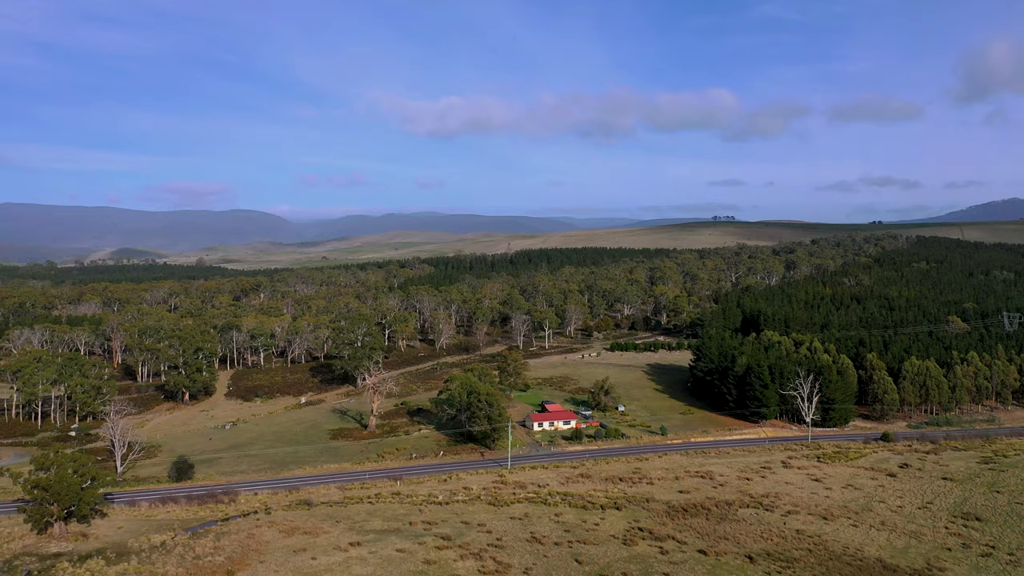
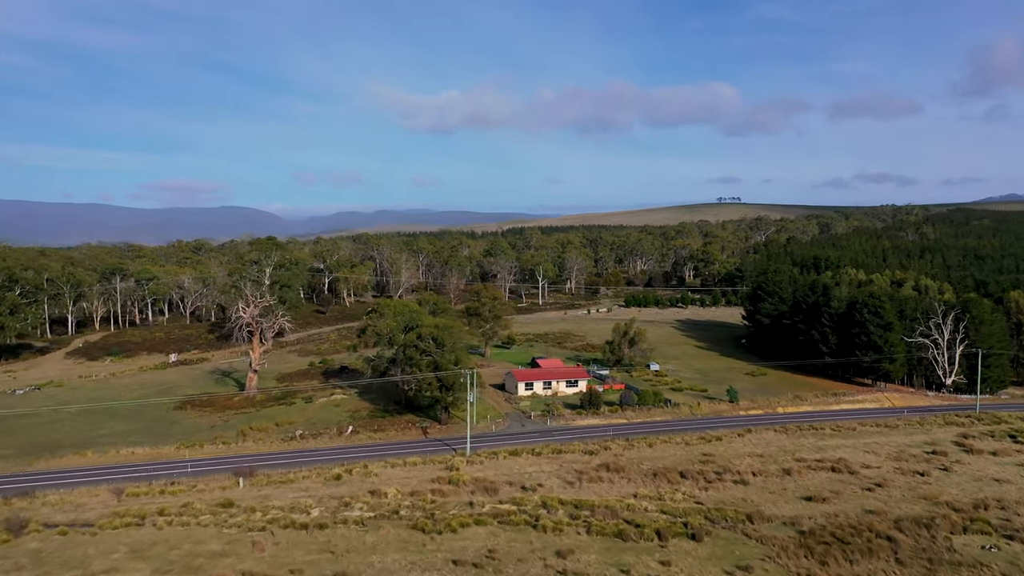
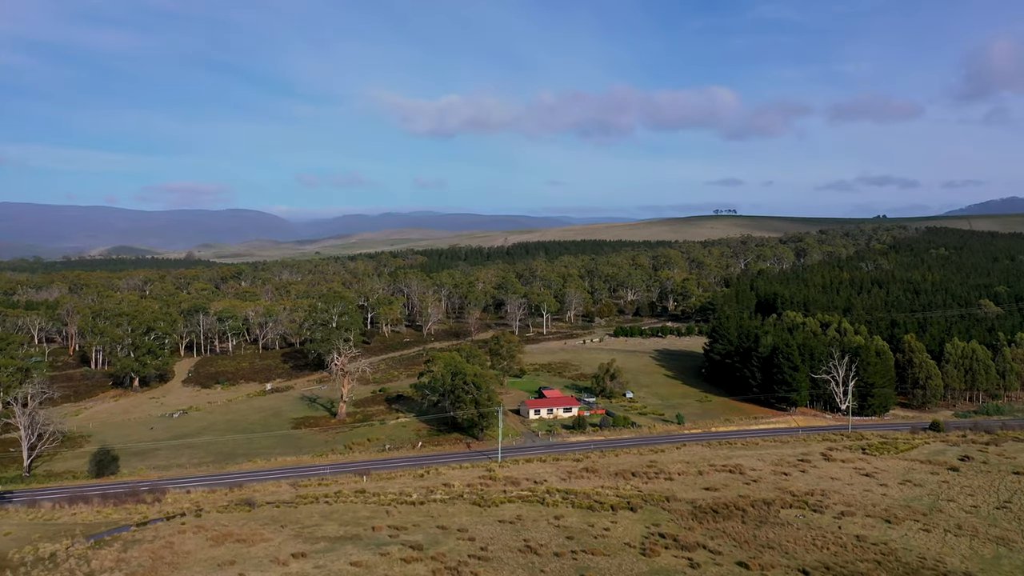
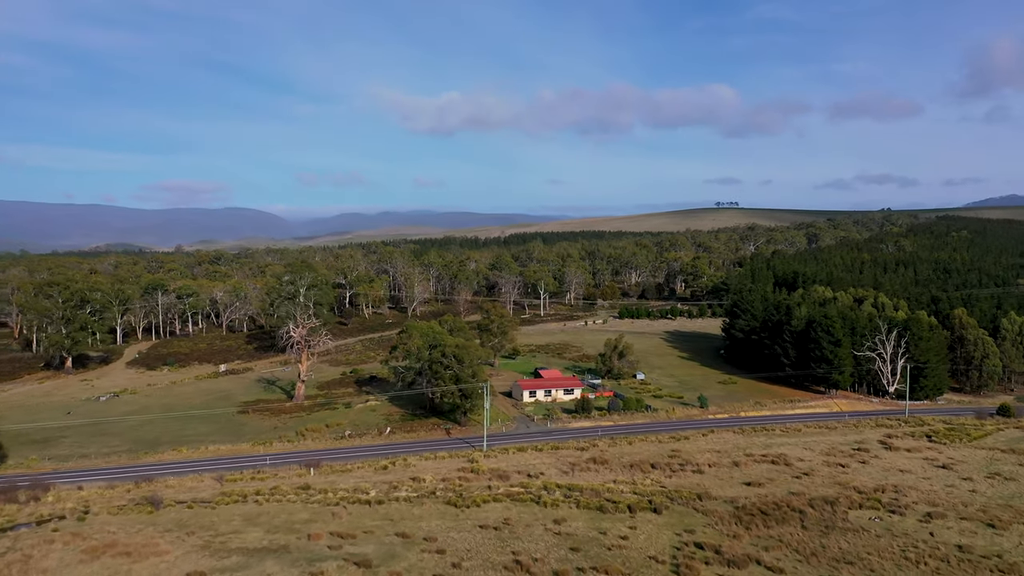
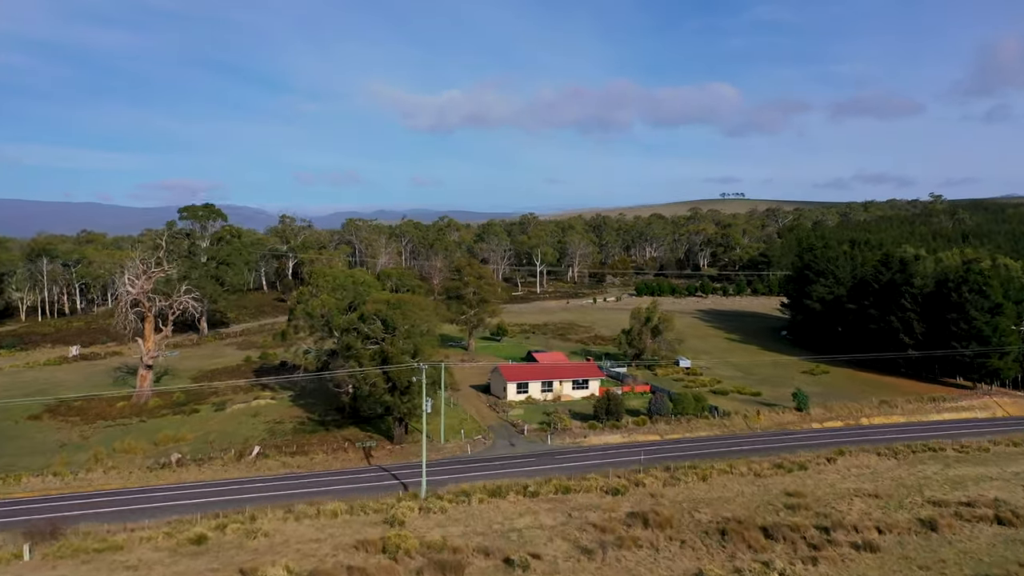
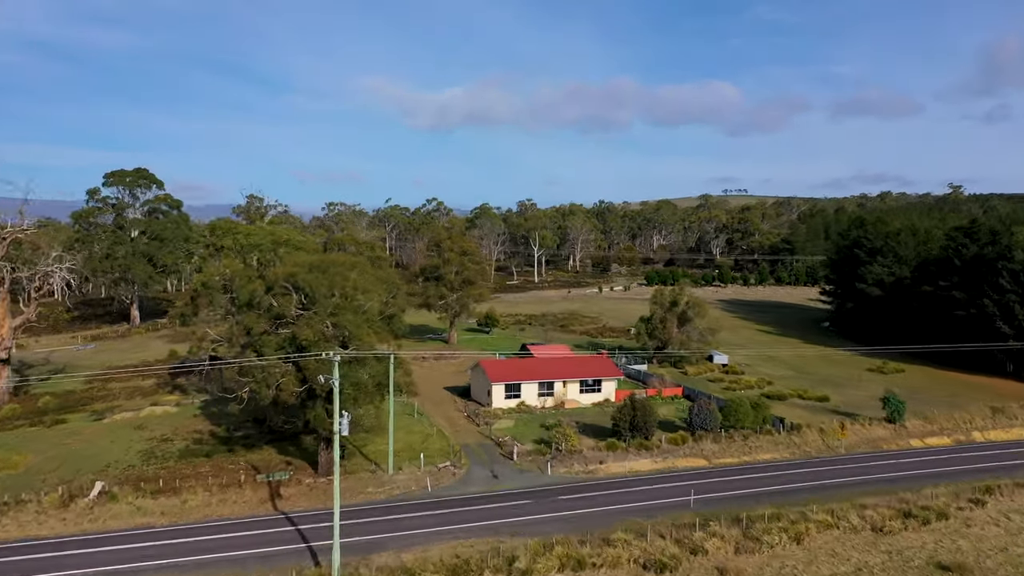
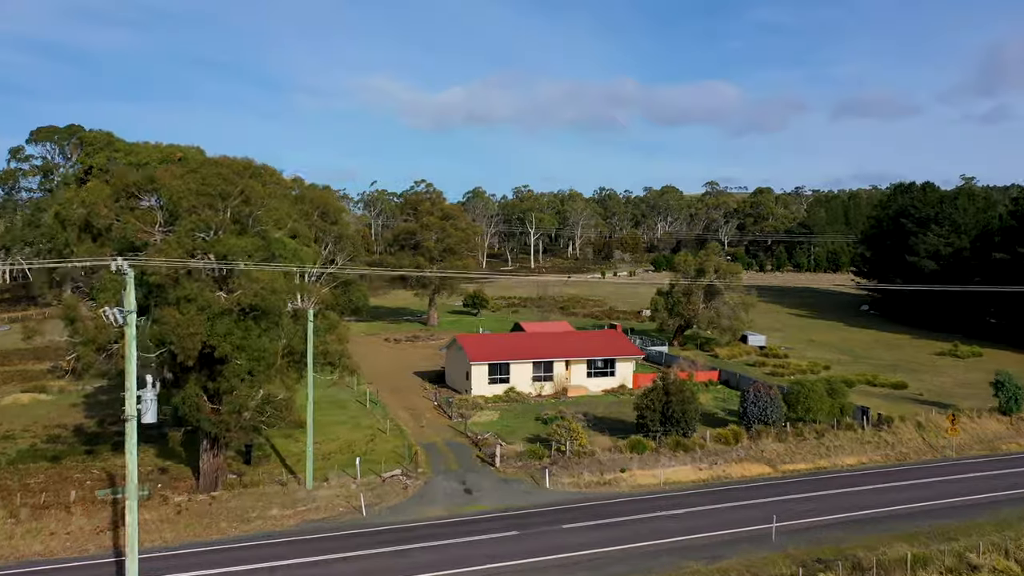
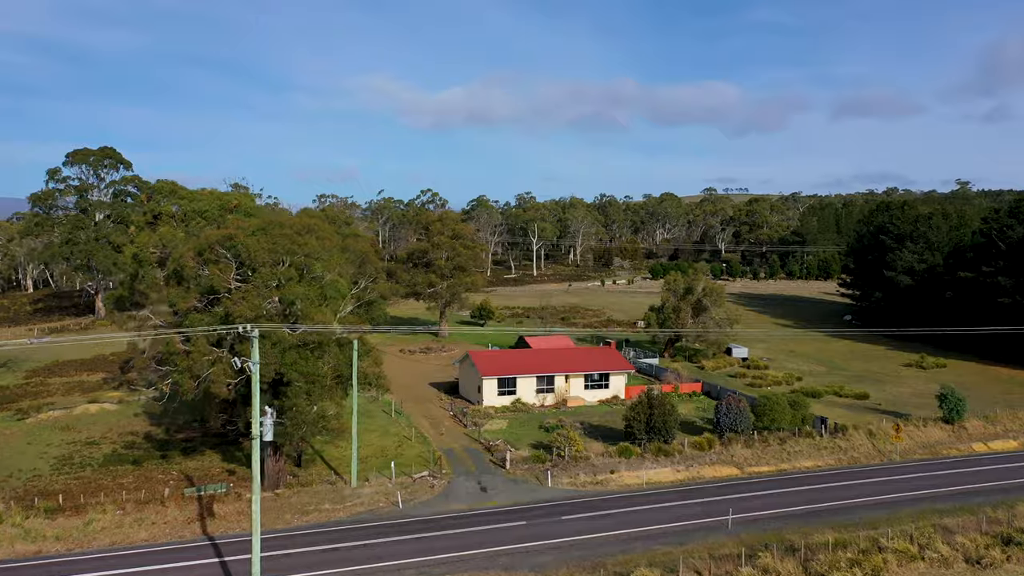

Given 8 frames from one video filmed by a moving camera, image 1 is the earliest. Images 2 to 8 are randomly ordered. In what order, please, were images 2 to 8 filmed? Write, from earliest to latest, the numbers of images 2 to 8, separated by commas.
3, 4, 2, 5, 6, 8, 7
